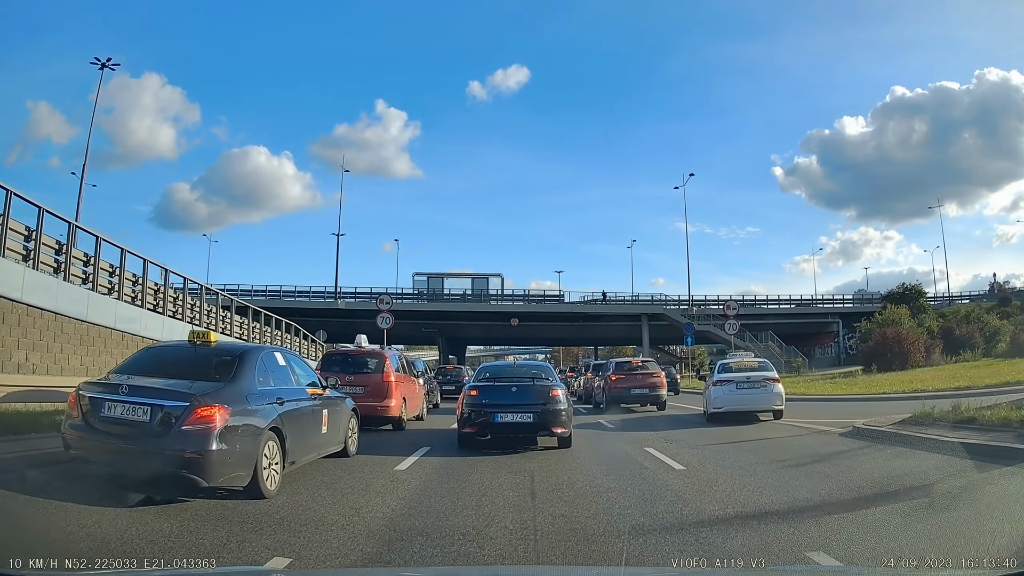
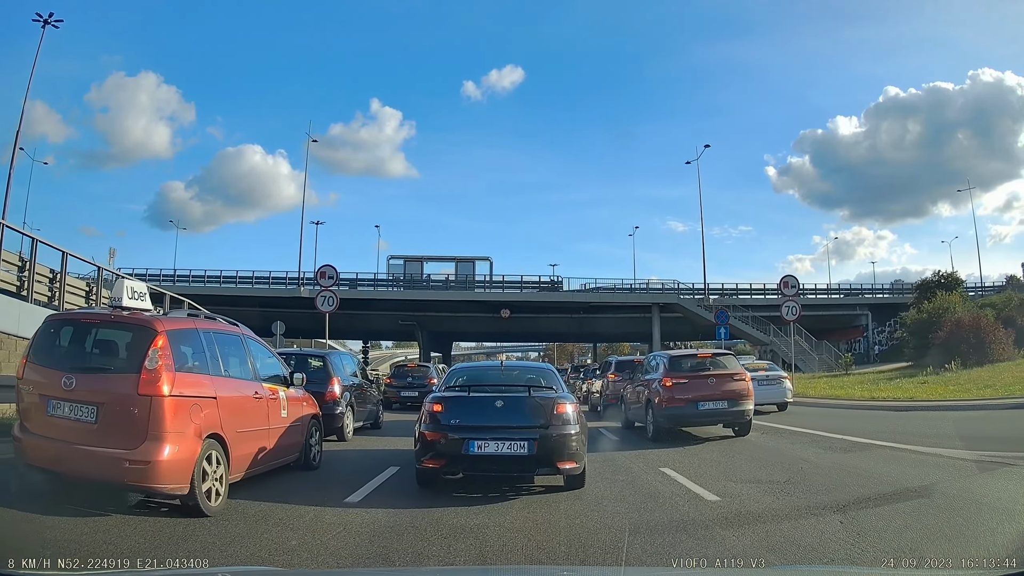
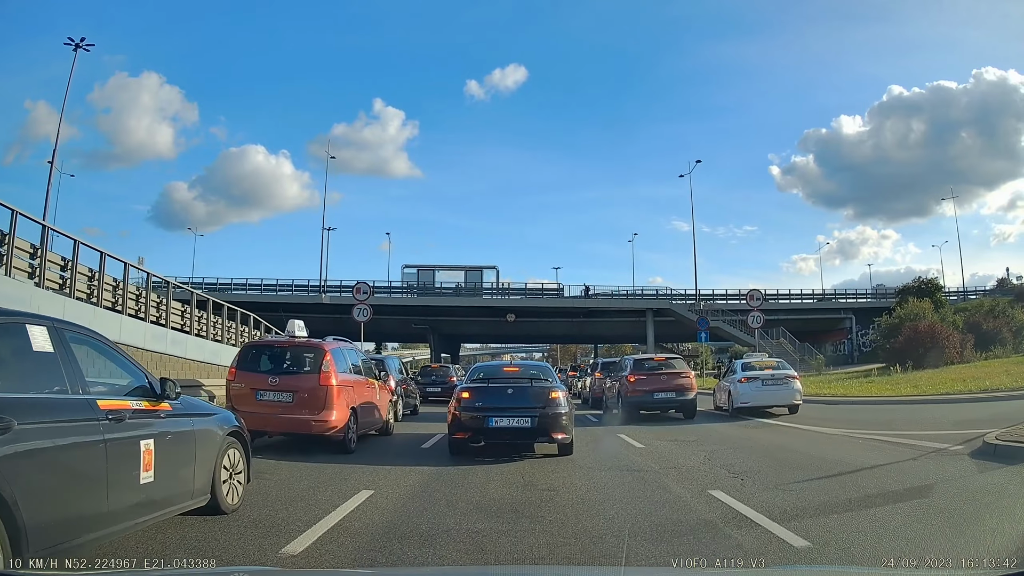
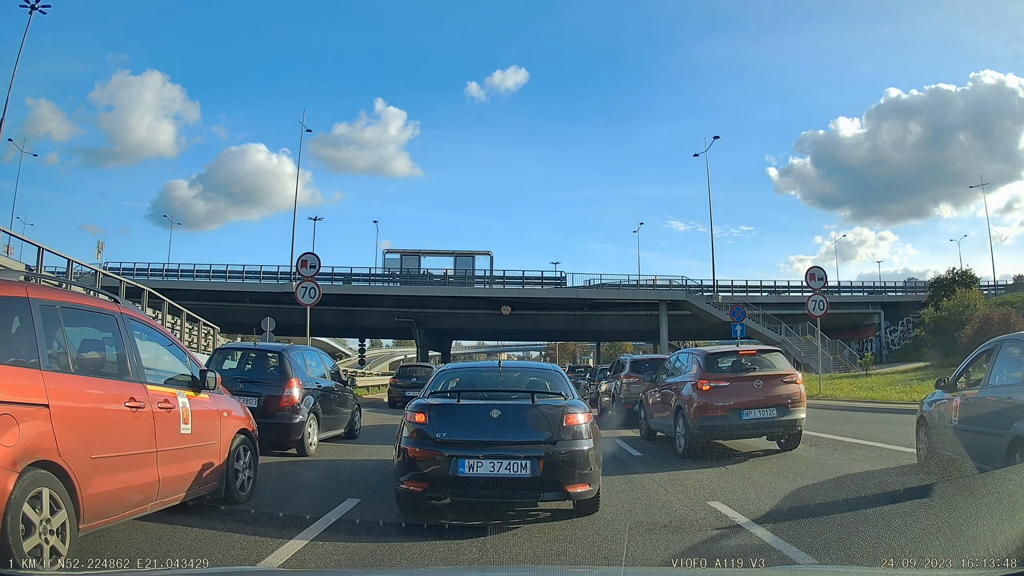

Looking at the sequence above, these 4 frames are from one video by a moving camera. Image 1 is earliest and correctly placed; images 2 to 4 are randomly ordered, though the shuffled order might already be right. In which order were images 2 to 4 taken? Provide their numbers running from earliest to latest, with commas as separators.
3, 2, 4
